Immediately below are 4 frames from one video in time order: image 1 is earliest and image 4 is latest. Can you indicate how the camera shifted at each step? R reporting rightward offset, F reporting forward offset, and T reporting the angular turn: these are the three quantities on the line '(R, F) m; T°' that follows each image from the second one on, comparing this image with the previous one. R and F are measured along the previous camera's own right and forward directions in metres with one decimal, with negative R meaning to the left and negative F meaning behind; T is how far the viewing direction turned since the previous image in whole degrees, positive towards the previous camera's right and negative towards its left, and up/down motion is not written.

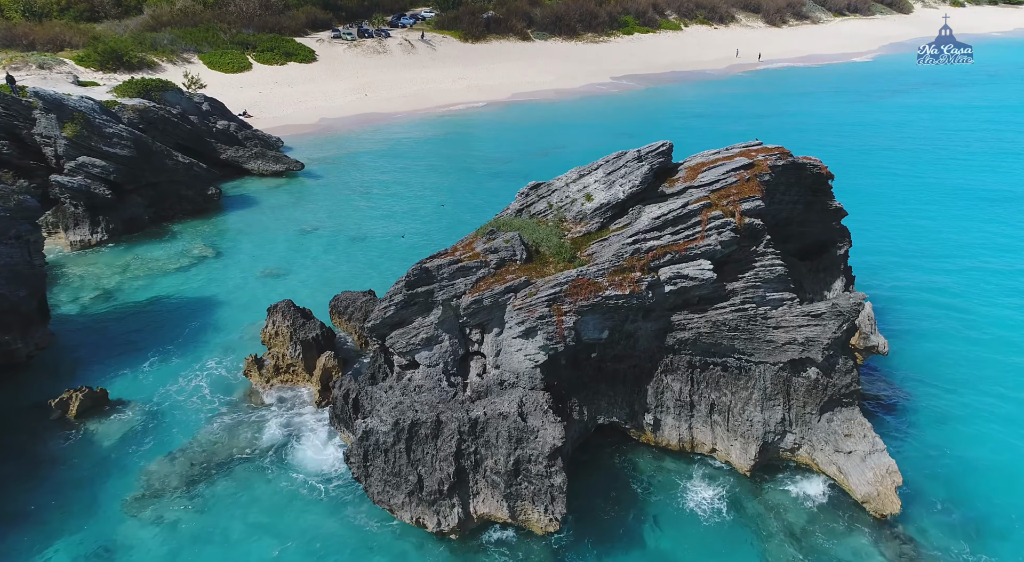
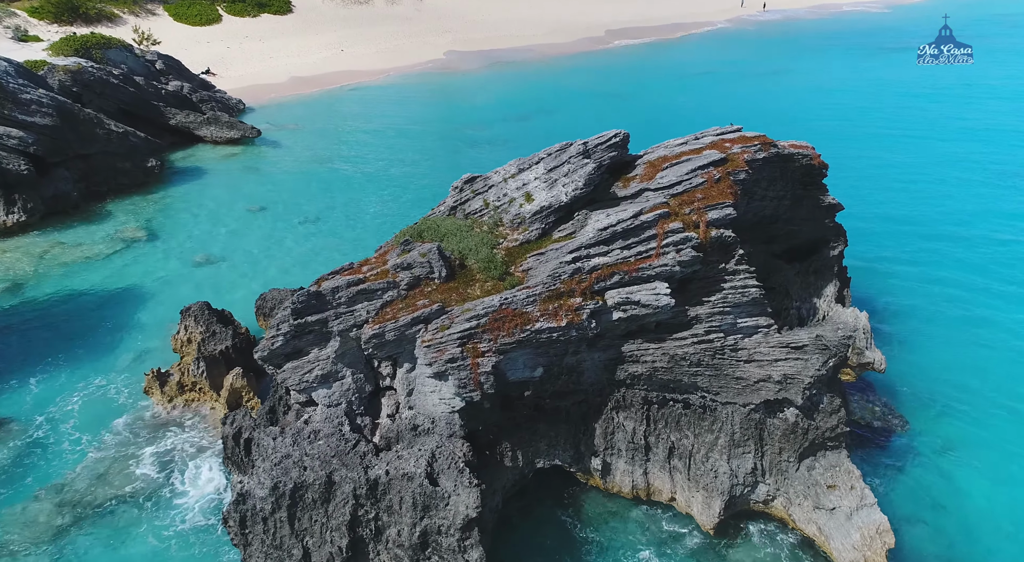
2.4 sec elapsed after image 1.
(+2.4, +4.2) m; 0°
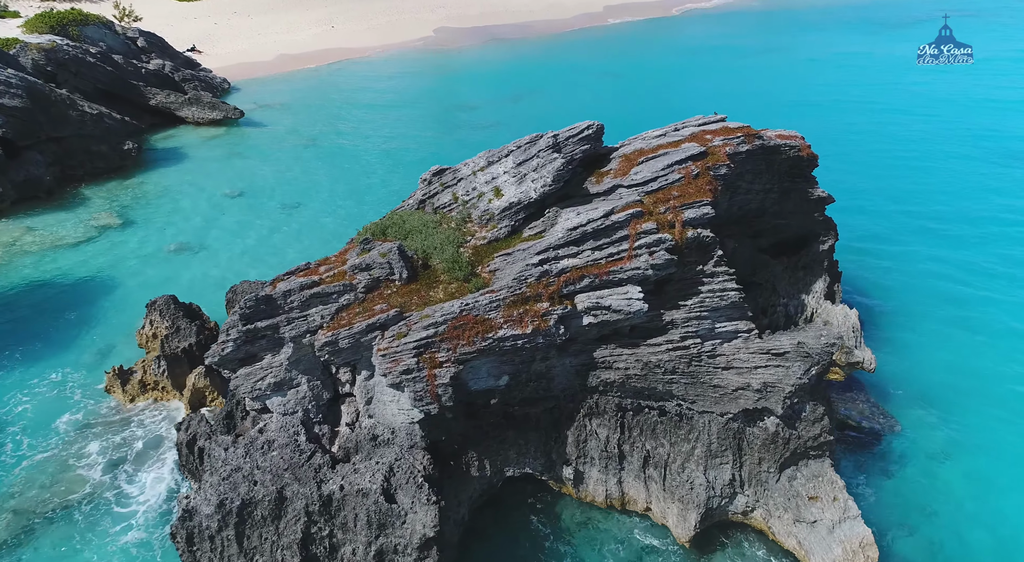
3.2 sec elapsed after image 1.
(+0.9, +1.1) m; 0°
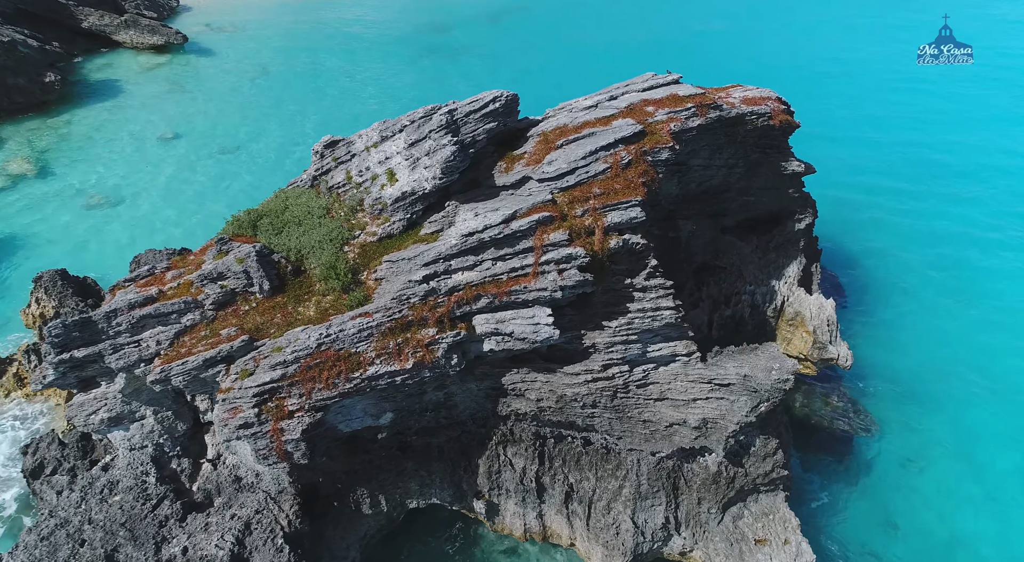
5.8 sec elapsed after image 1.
(+2.5, +3.5) m; 0°
